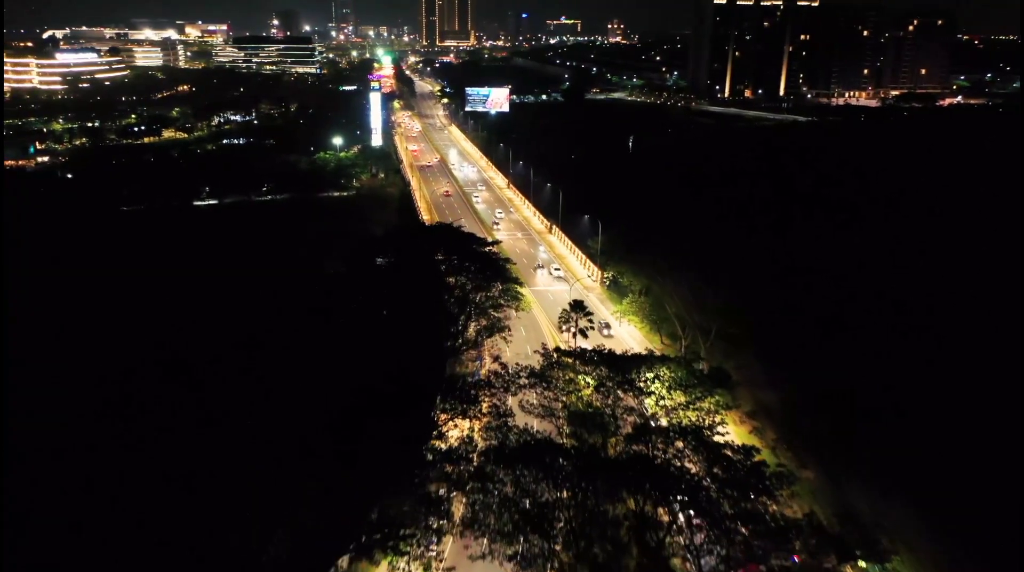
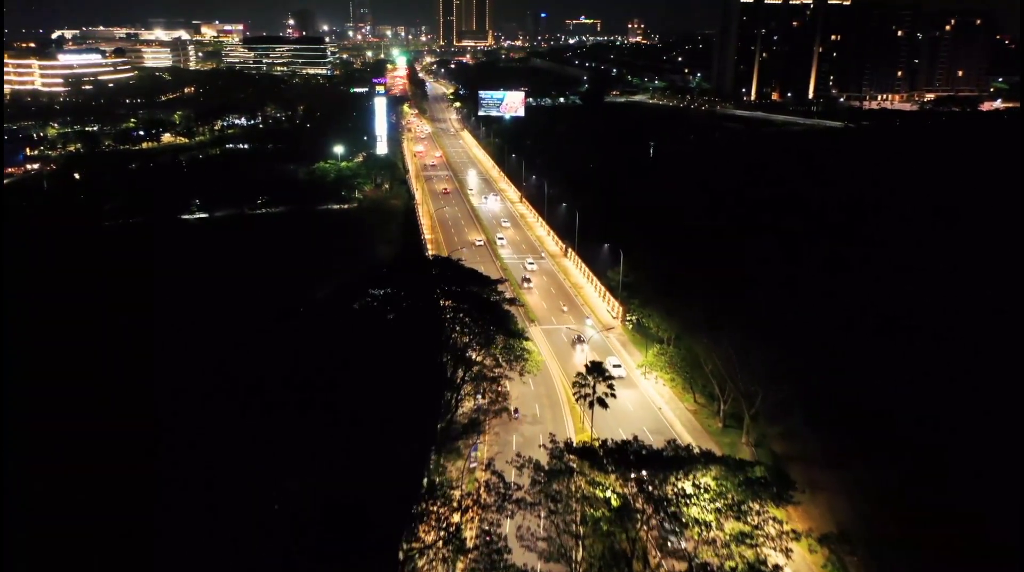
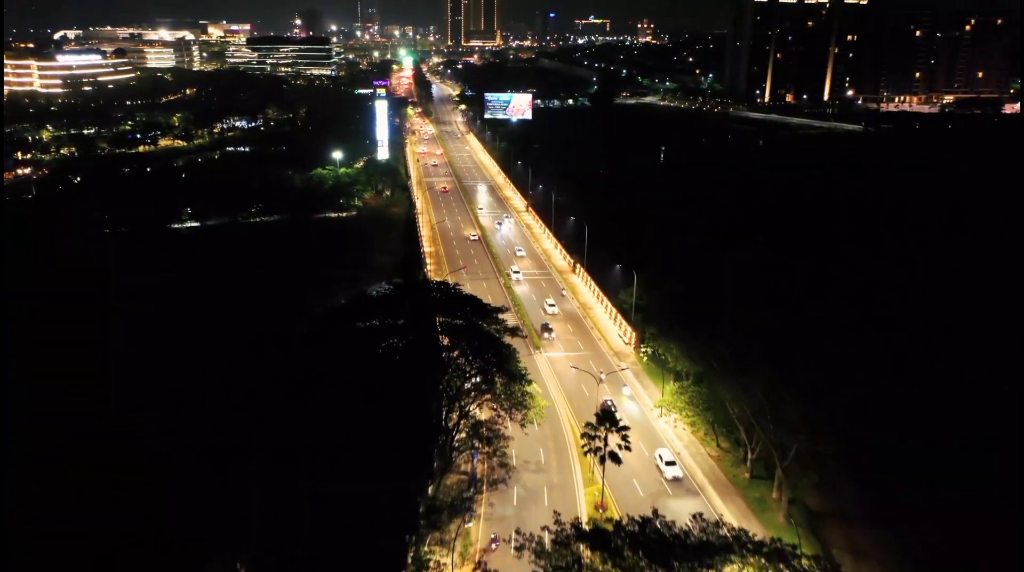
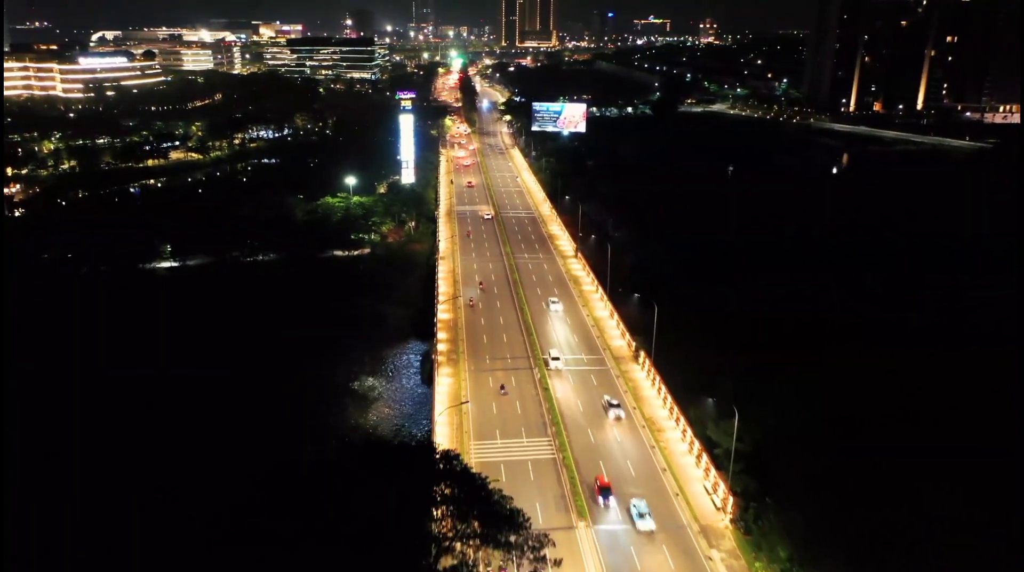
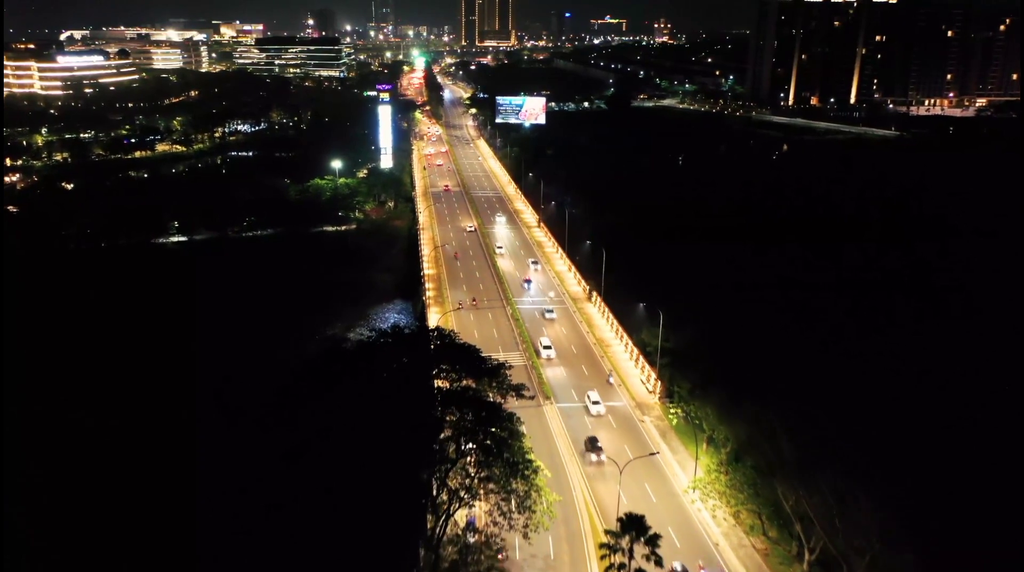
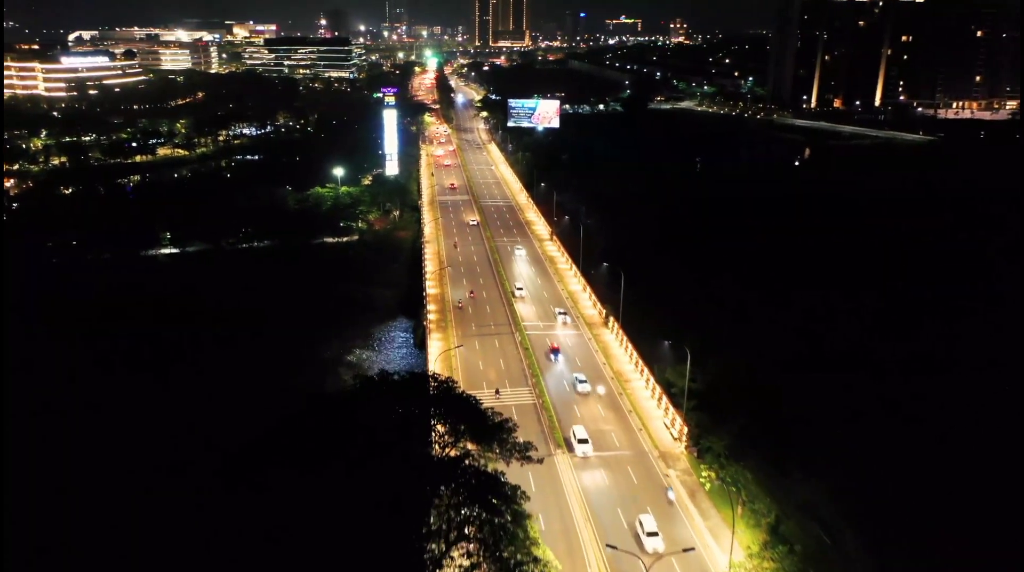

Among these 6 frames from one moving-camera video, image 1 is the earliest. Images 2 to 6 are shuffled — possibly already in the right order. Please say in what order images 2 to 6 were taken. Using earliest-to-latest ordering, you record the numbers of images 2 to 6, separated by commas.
2, 3, 5, 6, 4
